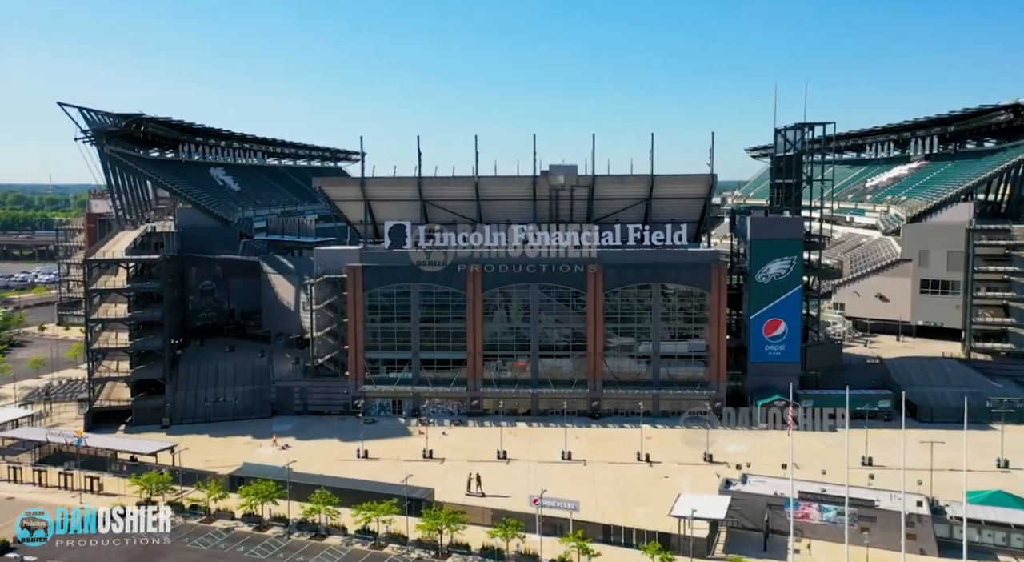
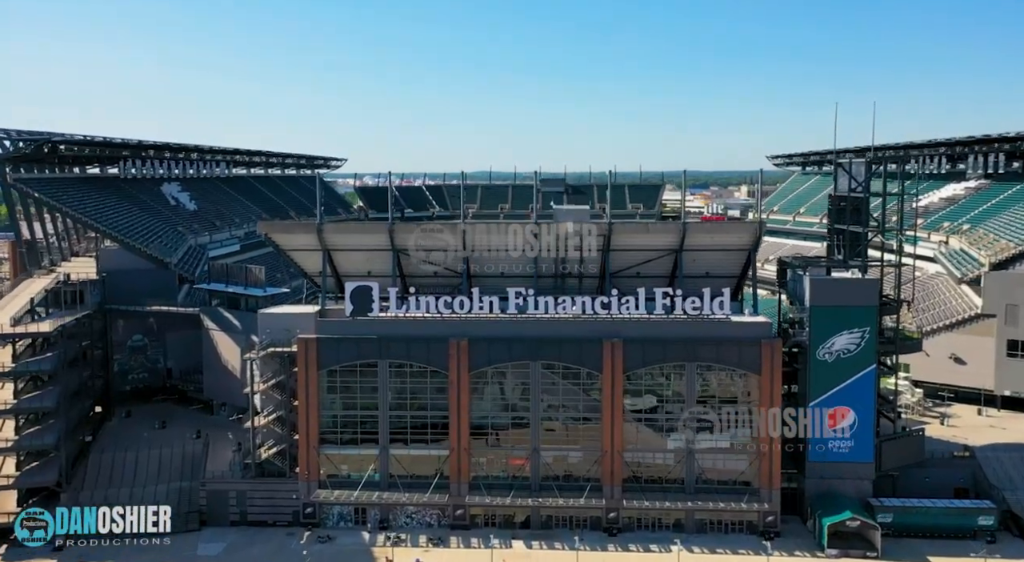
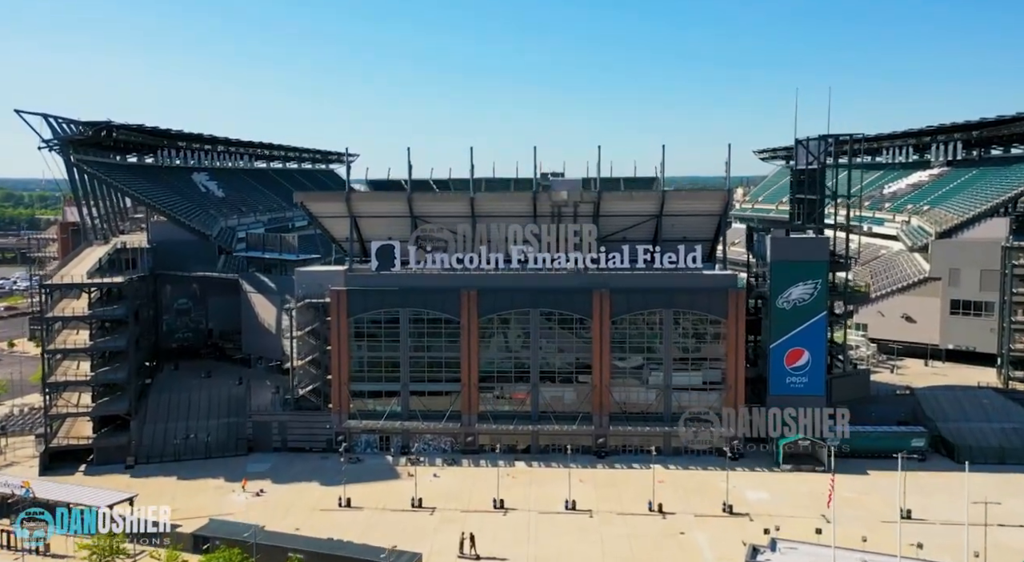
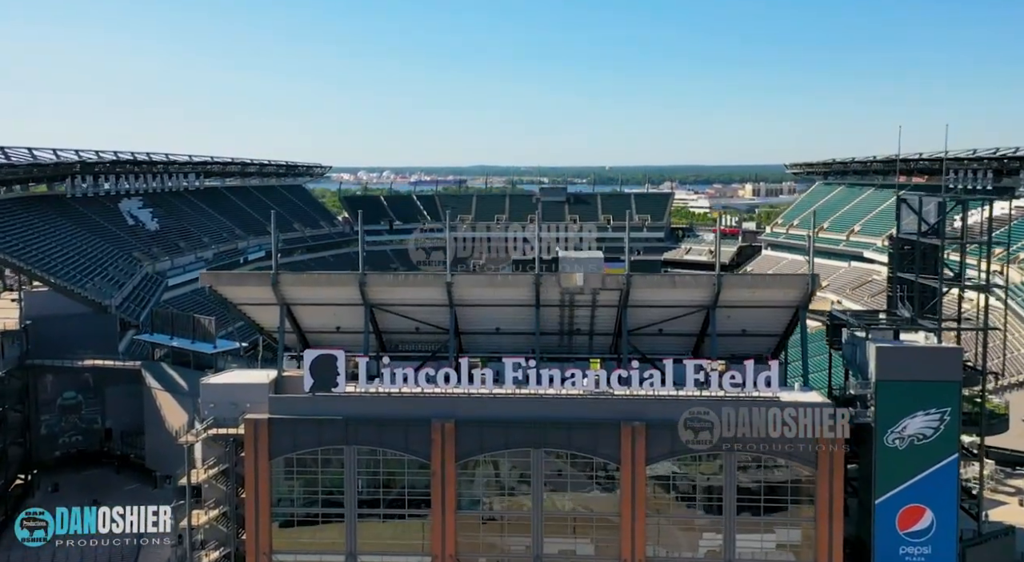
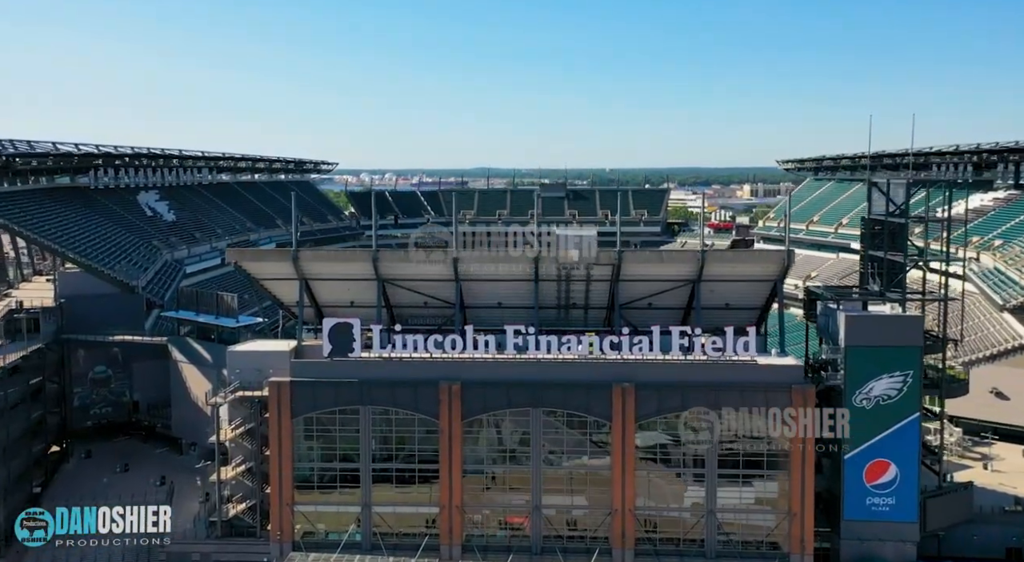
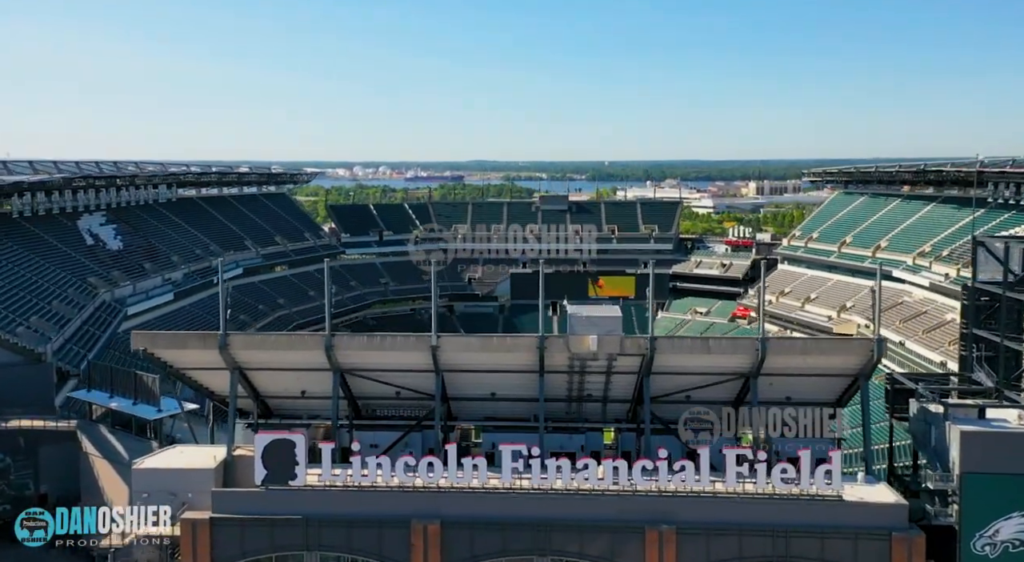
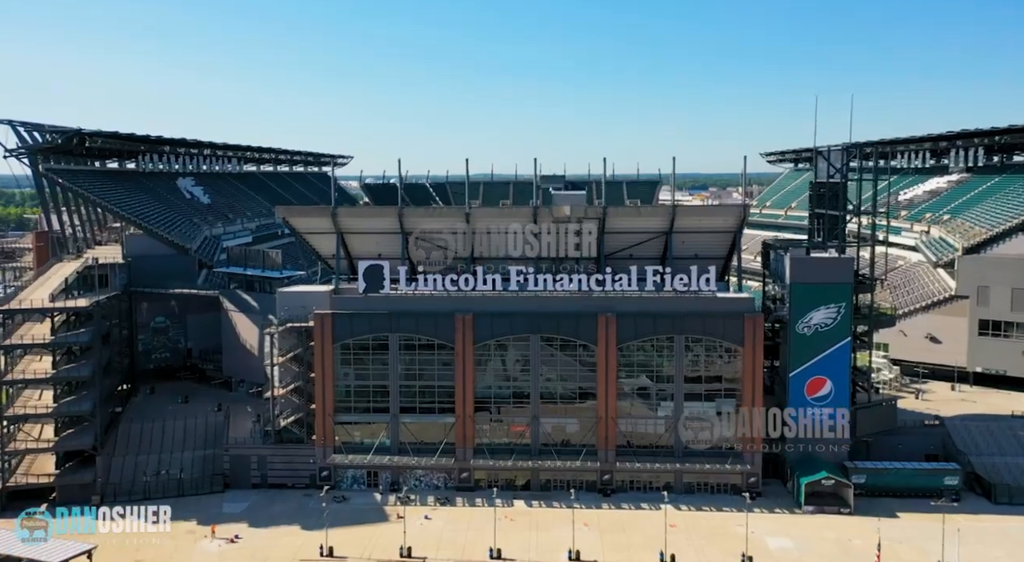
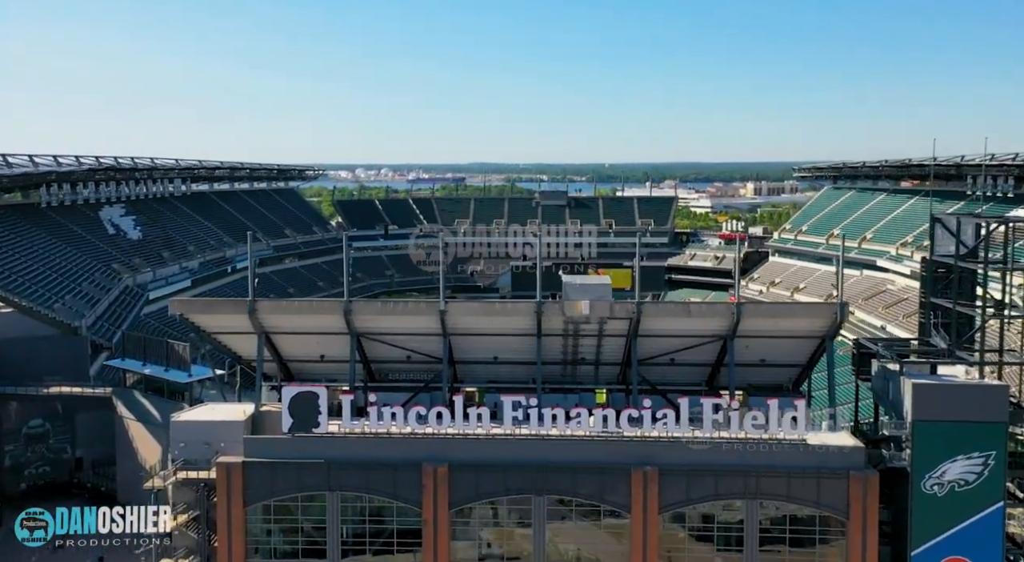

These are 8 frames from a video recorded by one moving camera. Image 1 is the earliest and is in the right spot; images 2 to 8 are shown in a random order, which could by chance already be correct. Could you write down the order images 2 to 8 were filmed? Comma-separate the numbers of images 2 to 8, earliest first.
3, 7, 2, 5, 4, 8, 6
